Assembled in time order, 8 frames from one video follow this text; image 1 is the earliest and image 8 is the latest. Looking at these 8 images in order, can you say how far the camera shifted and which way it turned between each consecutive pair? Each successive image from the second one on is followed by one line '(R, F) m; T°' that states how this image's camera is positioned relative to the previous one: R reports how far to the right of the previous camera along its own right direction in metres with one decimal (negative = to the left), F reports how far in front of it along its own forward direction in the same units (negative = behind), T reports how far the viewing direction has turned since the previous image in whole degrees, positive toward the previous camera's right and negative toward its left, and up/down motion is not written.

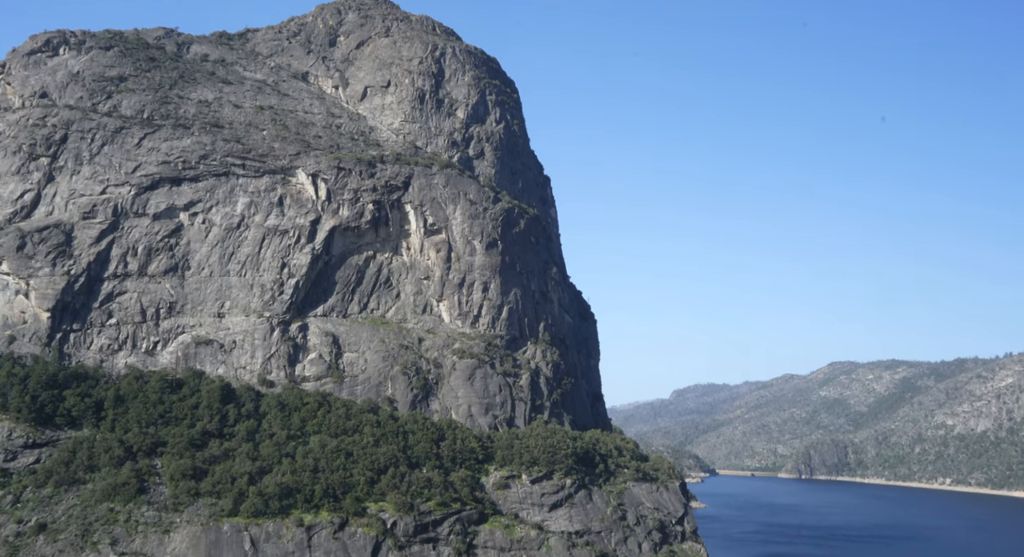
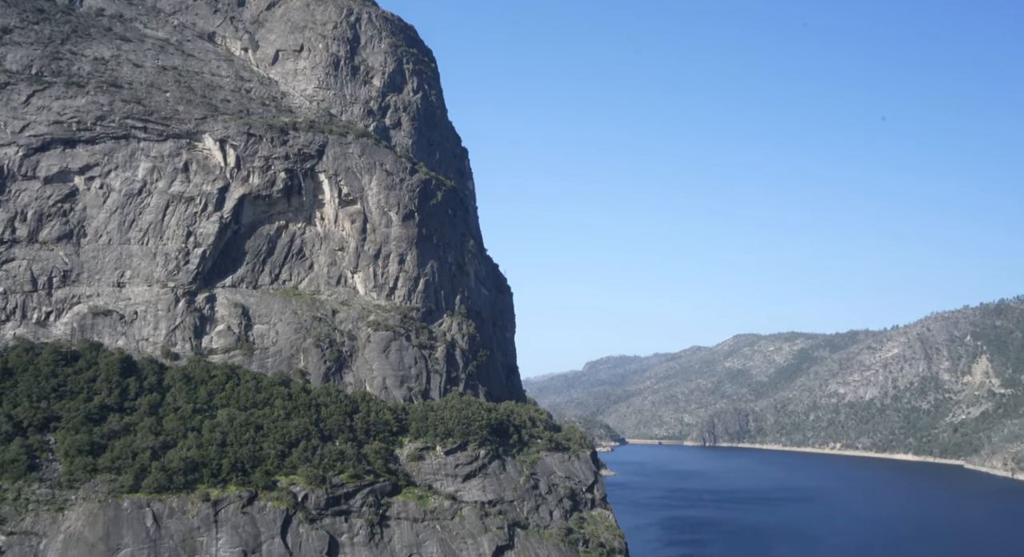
(+0.2, +0.4) m; +5°
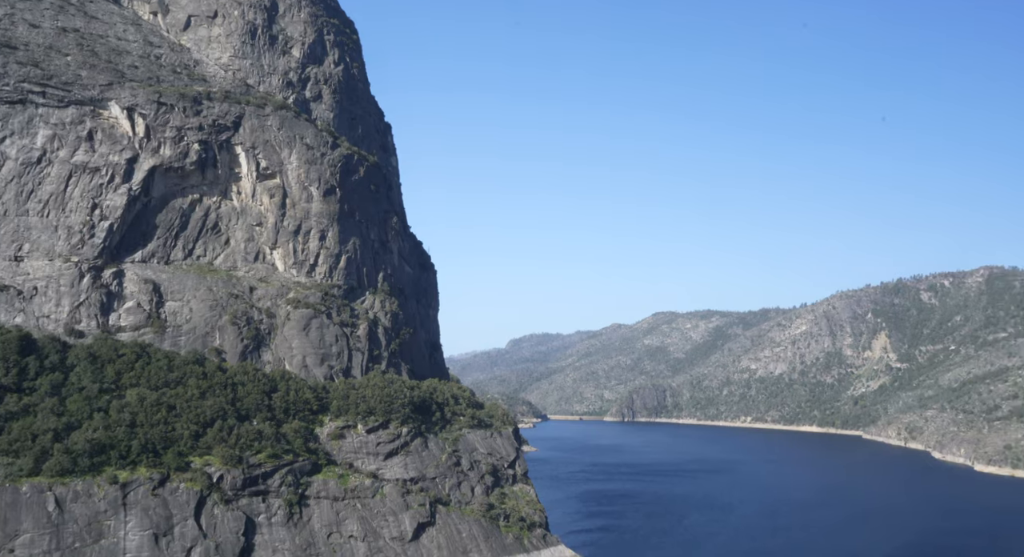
(+0.1, +0.5) m; +5°
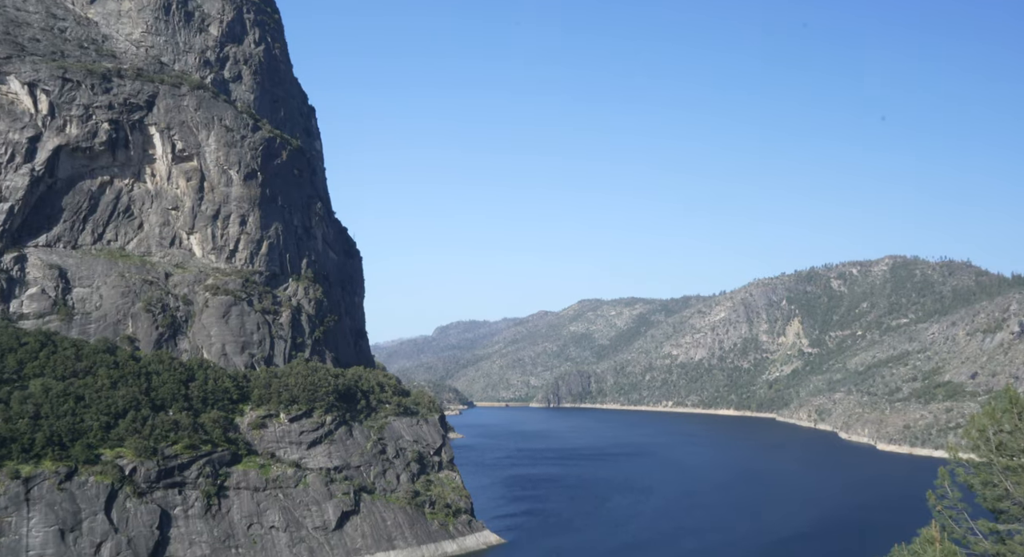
(+0.2, +0.7) m; +5°
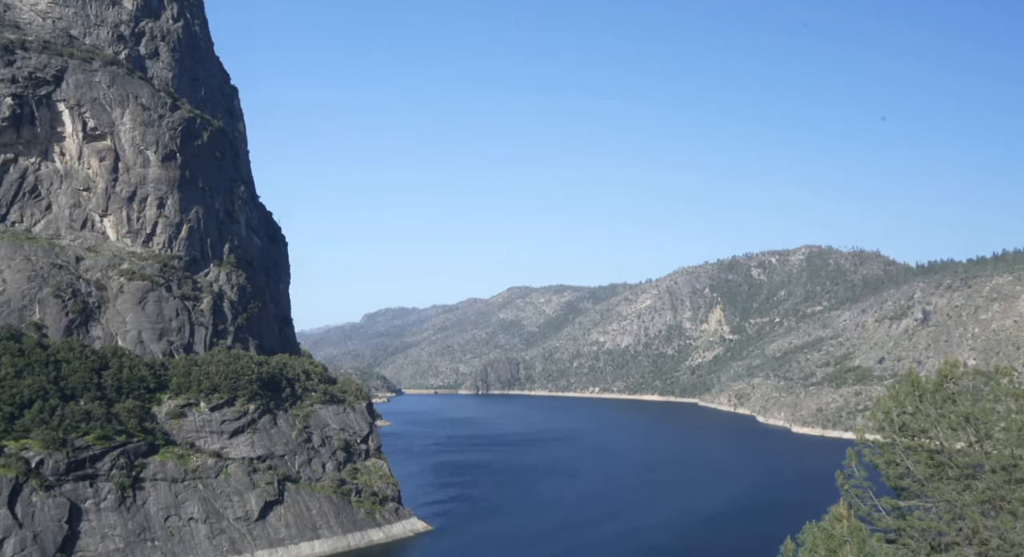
(+0.3, +0.8) m; +5°
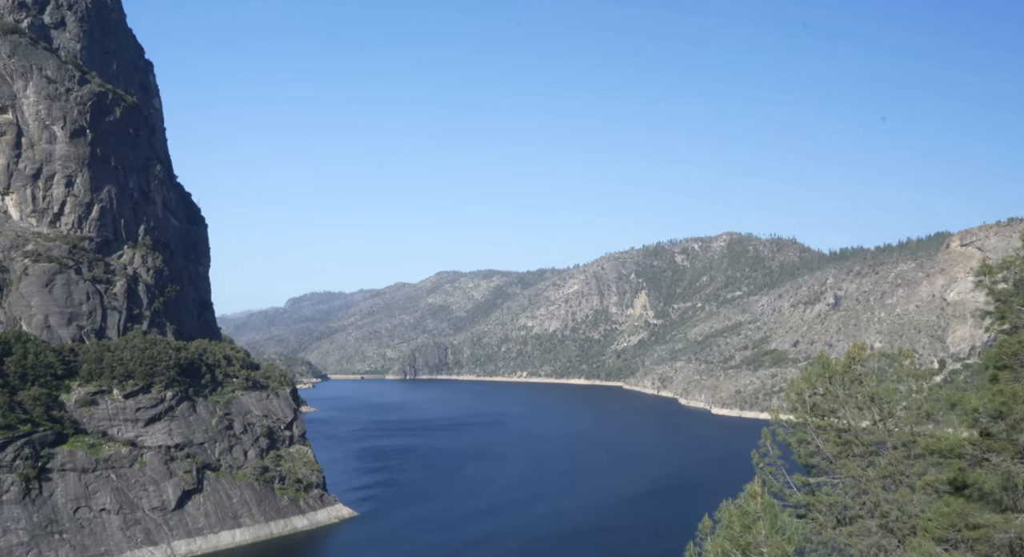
(+0.6, +0.6) m; +5°
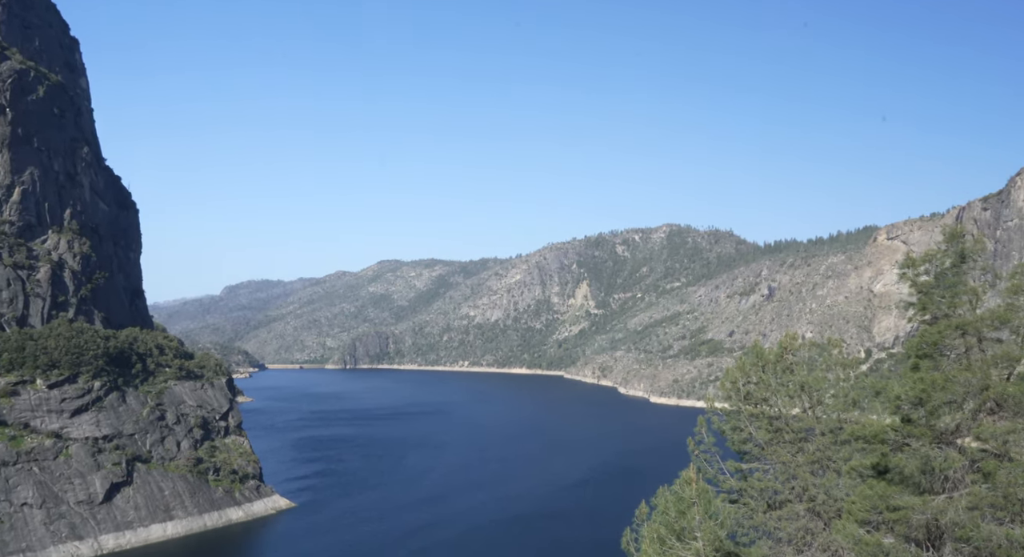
(+0.2, 0.0) m; +4°
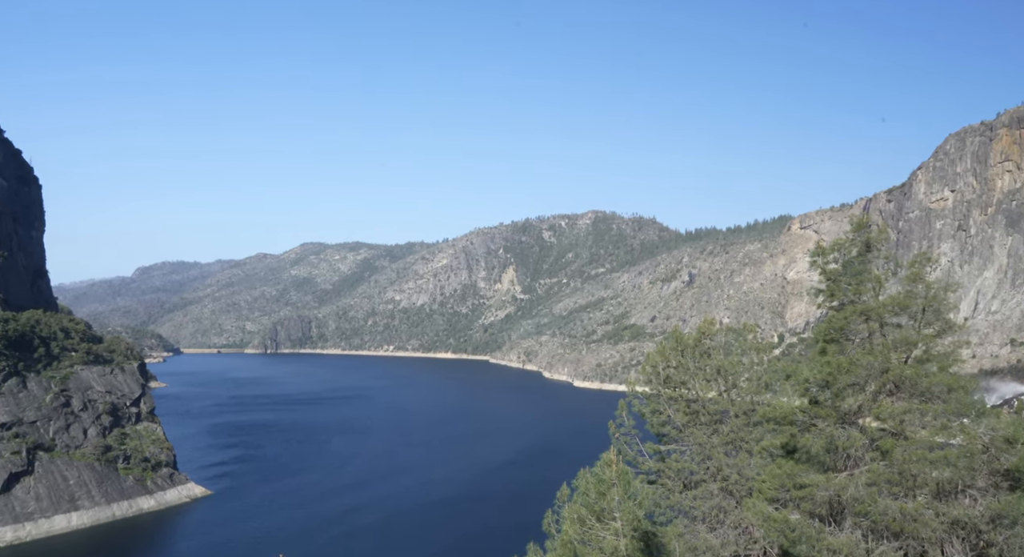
(+0.1, -0.3) m; +5°
